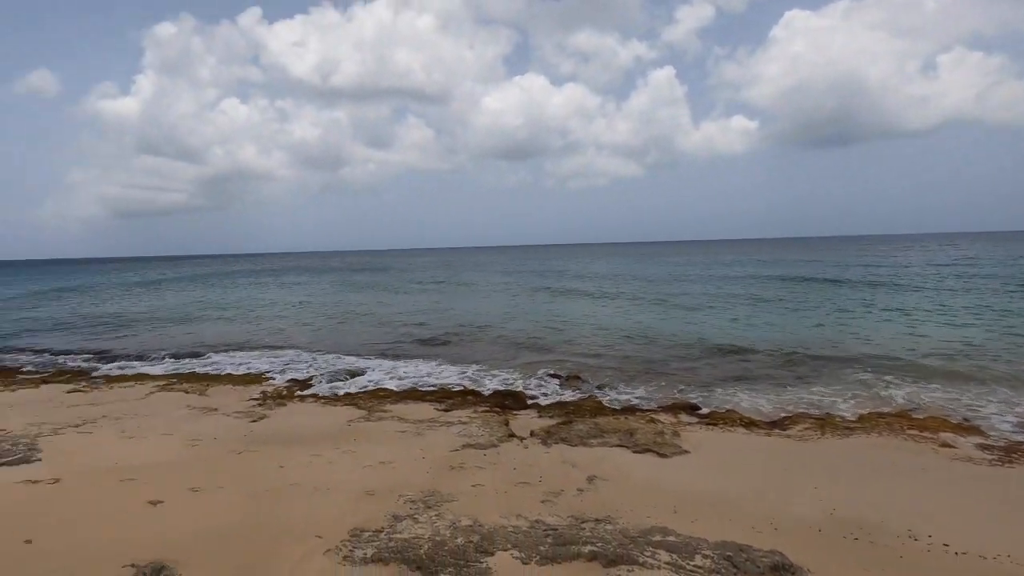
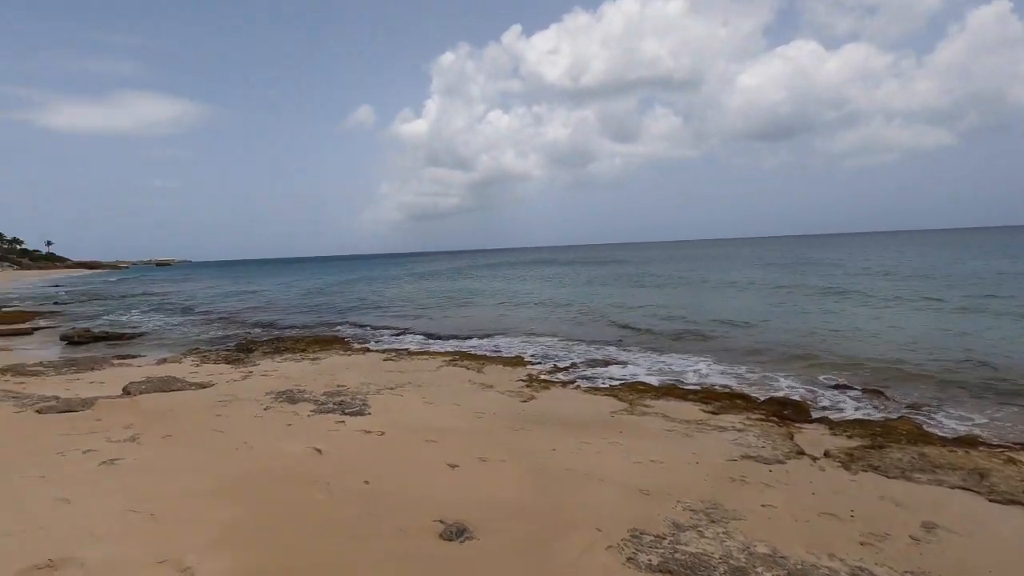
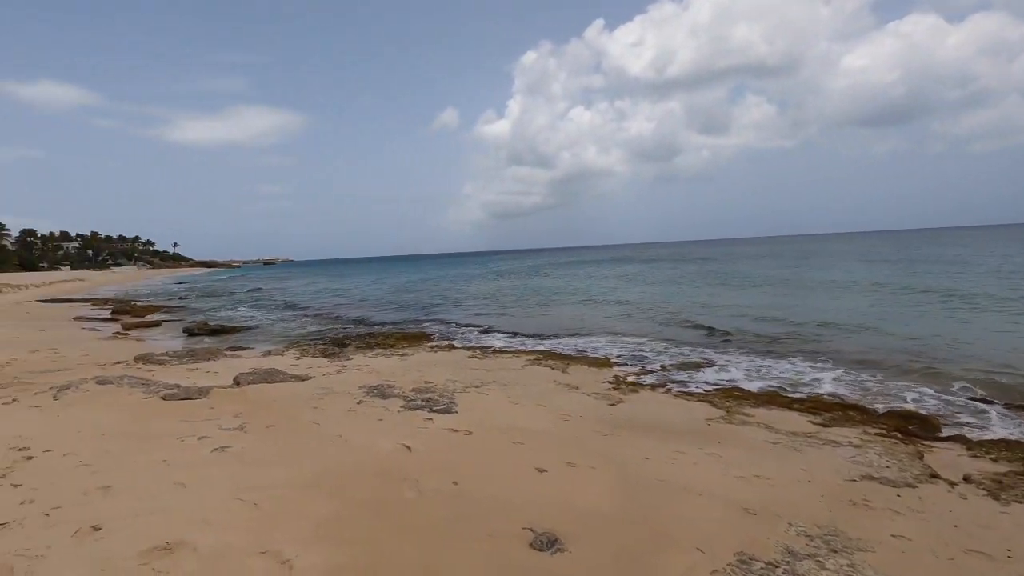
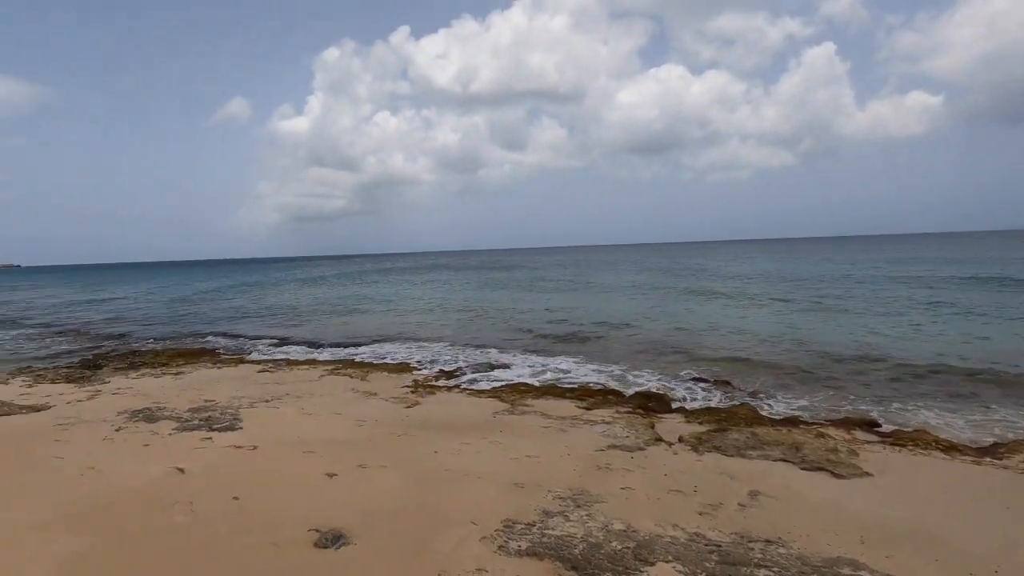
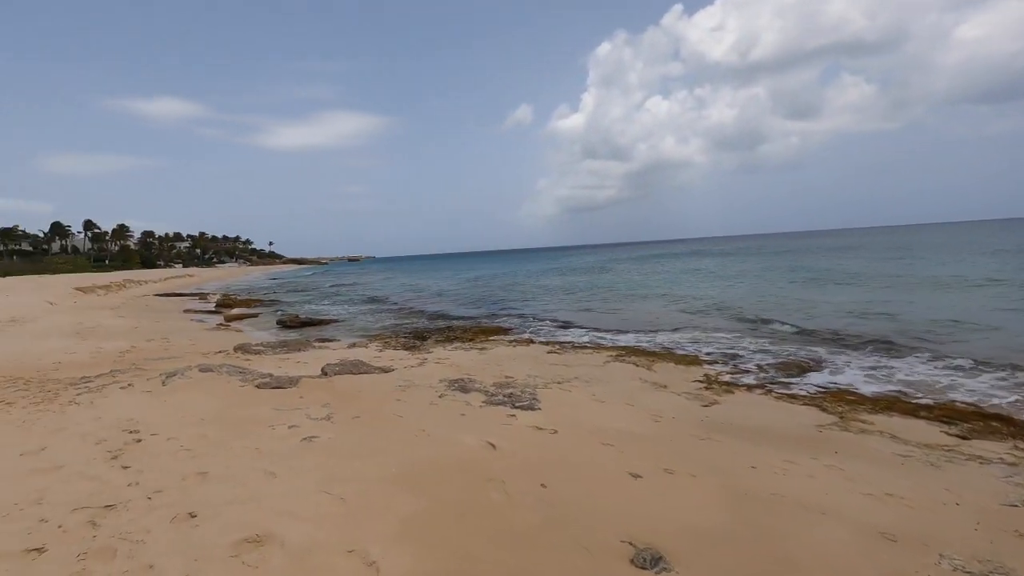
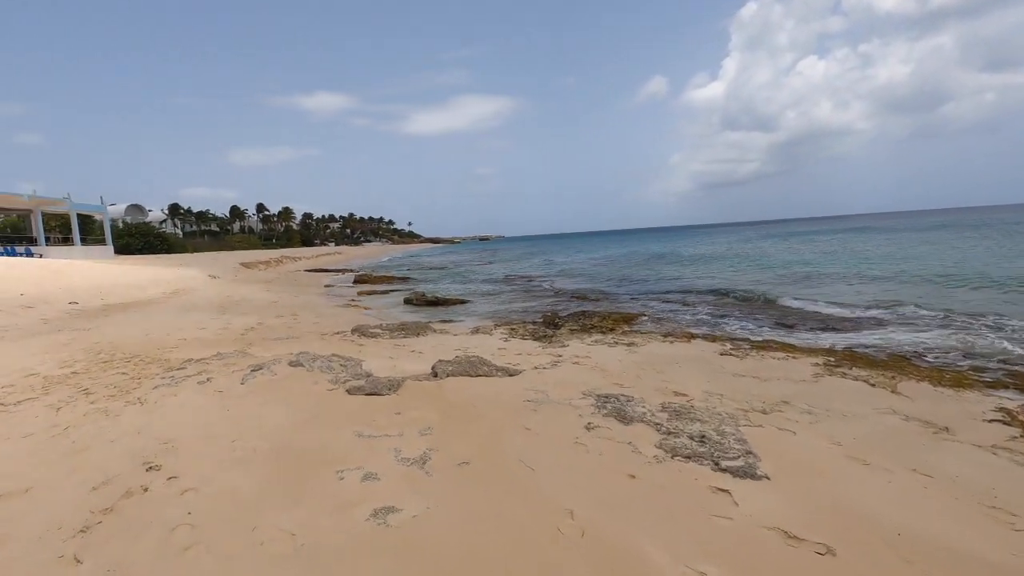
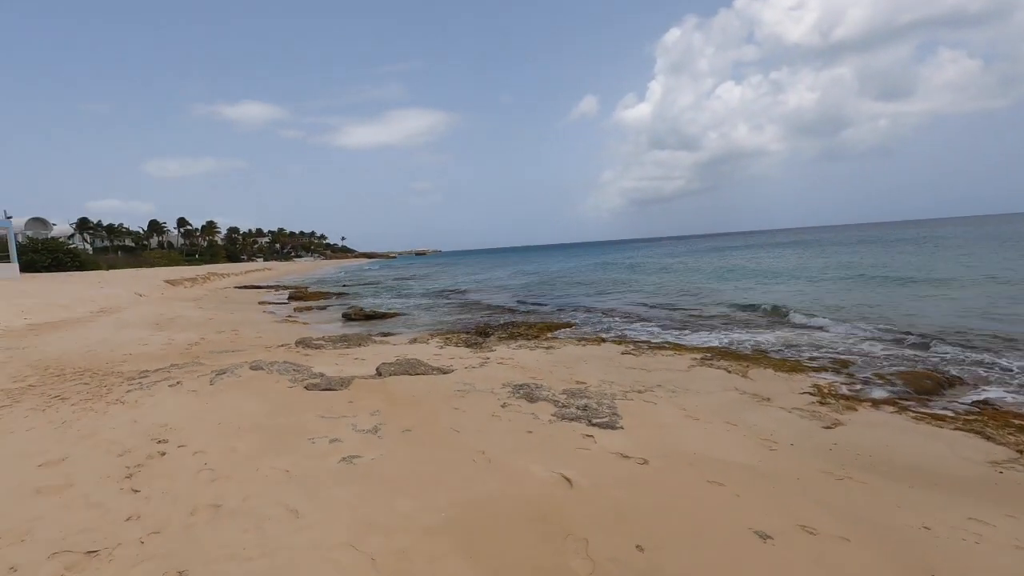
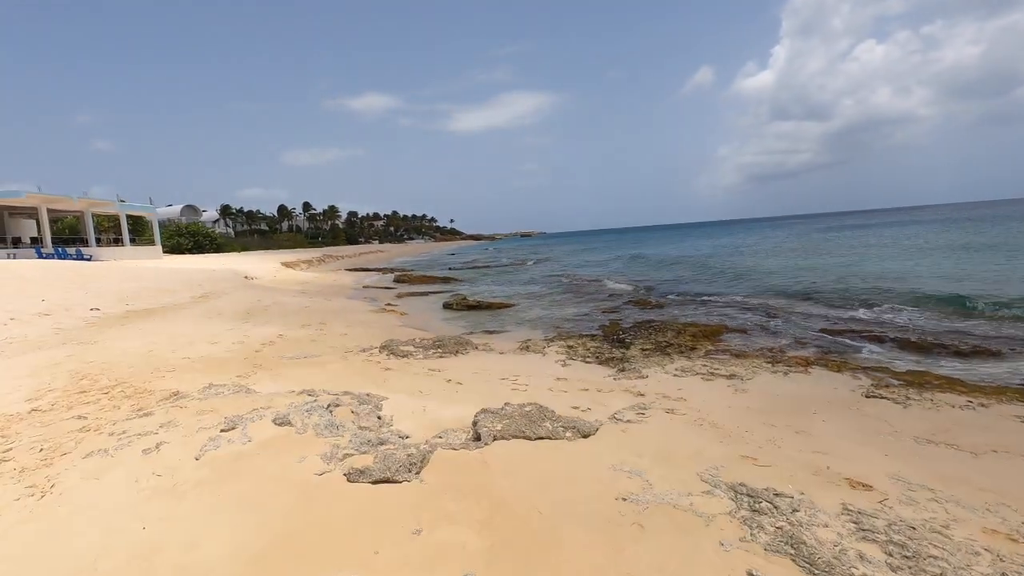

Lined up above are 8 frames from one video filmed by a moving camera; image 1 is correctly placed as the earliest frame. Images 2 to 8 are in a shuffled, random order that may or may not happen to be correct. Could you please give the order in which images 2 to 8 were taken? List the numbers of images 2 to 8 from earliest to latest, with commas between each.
4, 2, 3, 5, 7, 6, 8
